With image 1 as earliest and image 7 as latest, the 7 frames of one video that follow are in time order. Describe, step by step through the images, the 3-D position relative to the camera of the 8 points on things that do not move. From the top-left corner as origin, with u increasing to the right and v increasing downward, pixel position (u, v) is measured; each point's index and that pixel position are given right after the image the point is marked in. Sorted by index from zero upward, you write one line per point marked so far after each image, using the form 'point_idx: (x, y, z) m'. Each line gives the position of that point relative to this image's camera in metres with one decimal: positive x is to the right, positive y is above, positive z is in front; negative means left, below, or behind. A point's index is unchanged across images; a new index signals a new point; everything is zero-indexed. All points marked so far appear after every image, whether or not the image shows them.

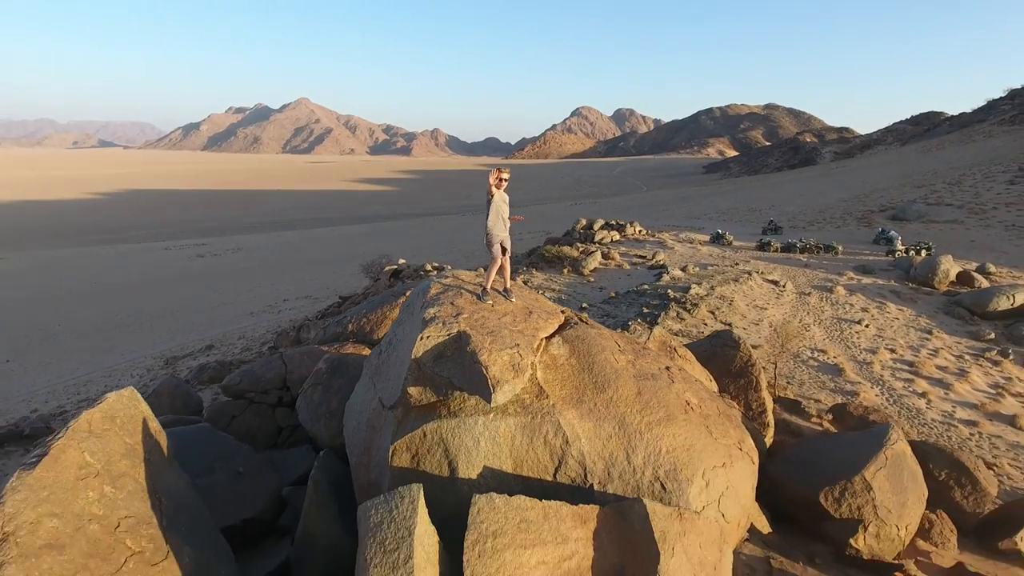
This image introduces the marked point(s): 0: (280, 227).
0: (-6.0, +1.4, +17.0) m
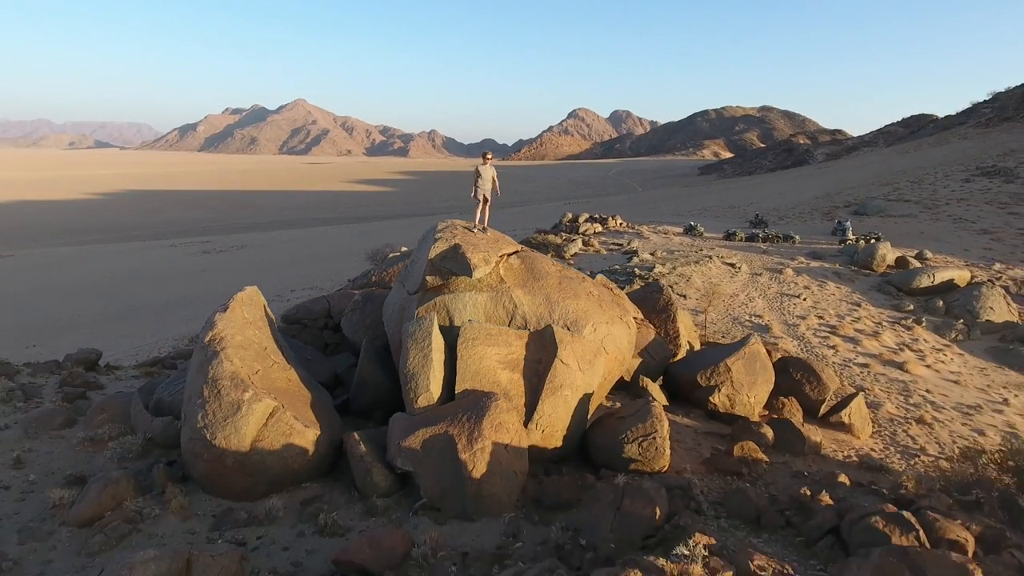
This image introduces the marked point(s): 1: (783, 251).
0: (-6.2, +1.6, +18.3) m
1: (+4.8, +0.6, +11.6) m
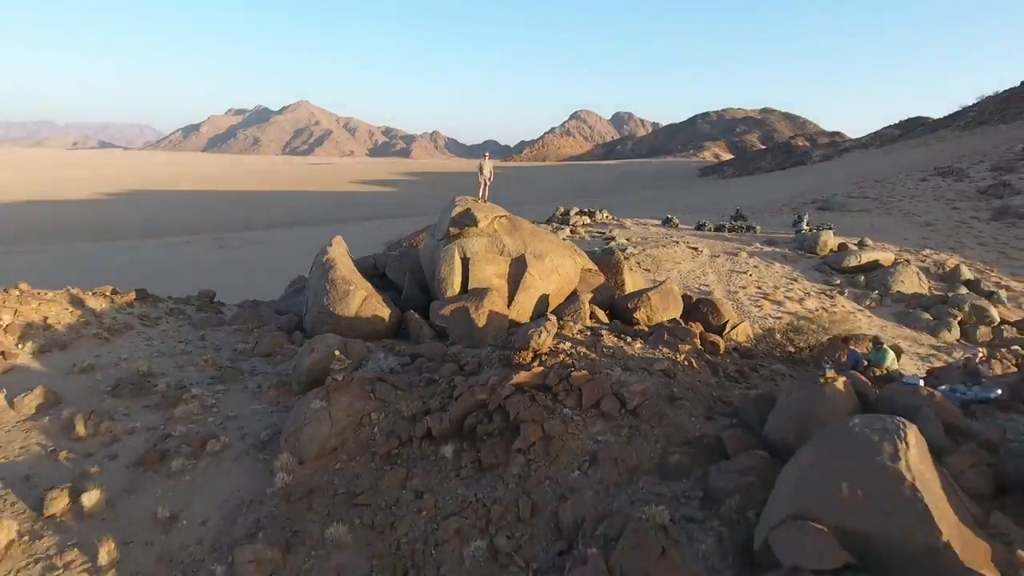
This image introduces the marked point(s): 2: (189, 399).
0: (-6.2, +2.0, +20.2) m
1: (+4.8, +1.0, +13.4) m
2: (-1.7, -0.6, +3.4) m
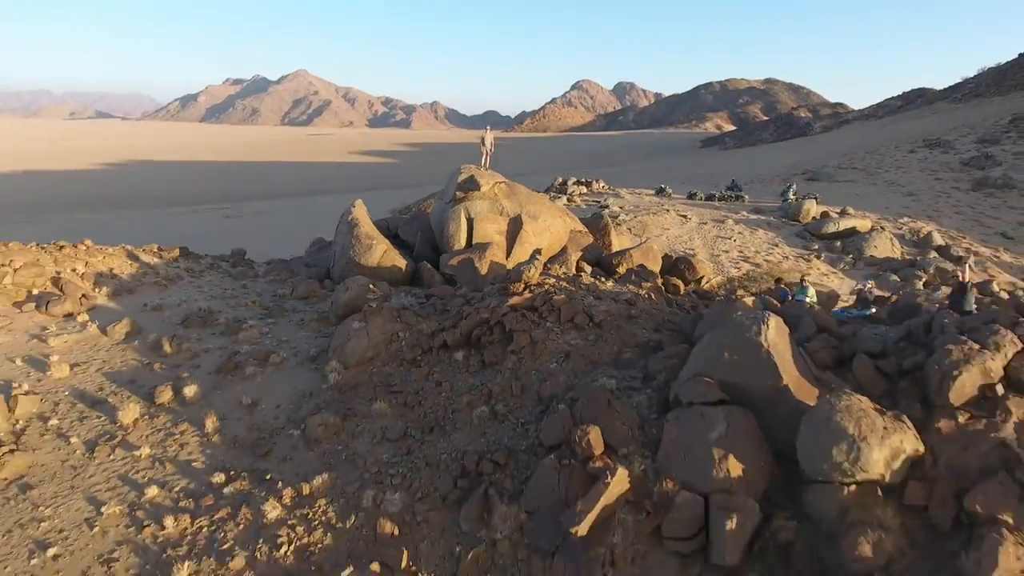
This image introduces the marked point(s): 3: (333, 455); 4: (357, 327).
0: (-6.2, +3.1, +20.8) m
1: (+4.8, +1.7, +14.2) m
2: (-1.7, -0.3, +4.2) m
3: (-0.8, -0.7, +2.8) m
4: (-0.8, -0.2, +3.5) m
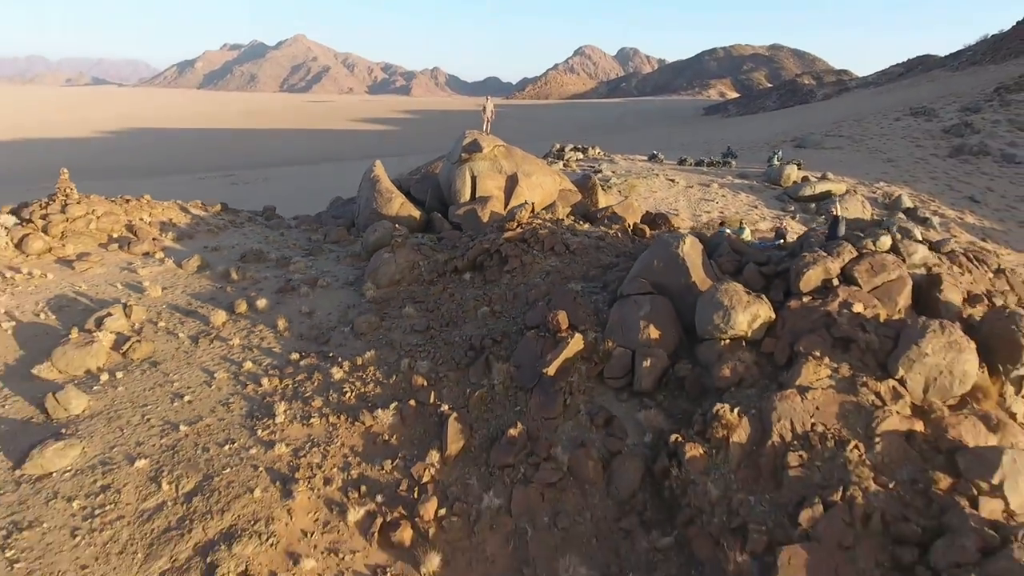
0: (-6.2, +4.3, +21.7) m
1: (+4.8, +2.6, +15.1) m
2: (-1.7, +0.2, +5.2) m
3: (-0.8, -0.3, +3.8) m
4: (-0.9, +0.2, +4.5) m
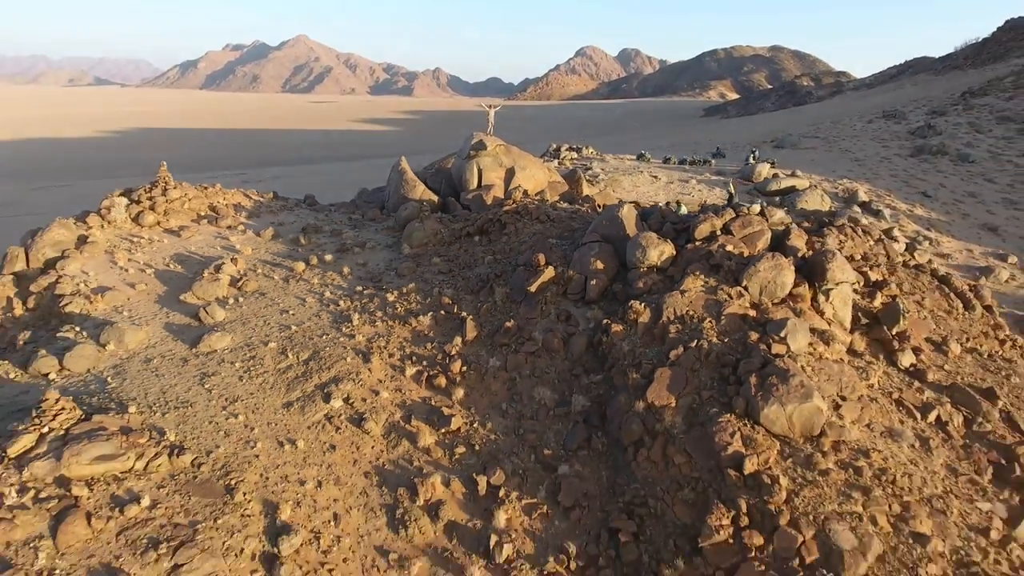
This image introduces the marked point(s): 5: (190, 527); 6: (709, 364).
0: (-6.2, +4.7, +23.4) m
1: (+4.8, +3.0, +16.7) m
2: (-1.7, +0.6, +6.9) m
3: (-0.8, +0.1, +5.5) m
4: (-0.9, +0.6, +6.2) m
5: (-1.6, -1.2, +3.2) m
6: (+1.2, -0.4, +3.8) m
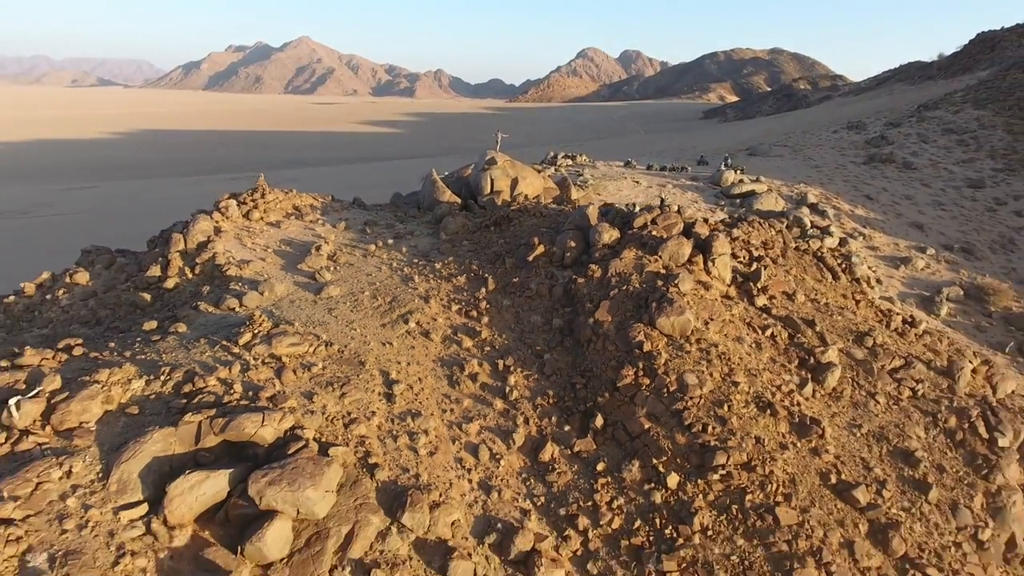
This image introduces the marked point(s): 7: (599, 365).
0: (-6.1, +5.0, +26.2) m
1: (+4.8, +3.3, +19.5) m
2: (-1.7, +0.9, +9.7) m
3: (-0.8, +0.4, +8.2) m
4: (-0.8, +0.9, +9.0) m
5: (-1.5, -0.8, +6.0) m
6: (+1.2, -0.1, +6.6) m
7: (+0.8, -0.7, +6.2) m
